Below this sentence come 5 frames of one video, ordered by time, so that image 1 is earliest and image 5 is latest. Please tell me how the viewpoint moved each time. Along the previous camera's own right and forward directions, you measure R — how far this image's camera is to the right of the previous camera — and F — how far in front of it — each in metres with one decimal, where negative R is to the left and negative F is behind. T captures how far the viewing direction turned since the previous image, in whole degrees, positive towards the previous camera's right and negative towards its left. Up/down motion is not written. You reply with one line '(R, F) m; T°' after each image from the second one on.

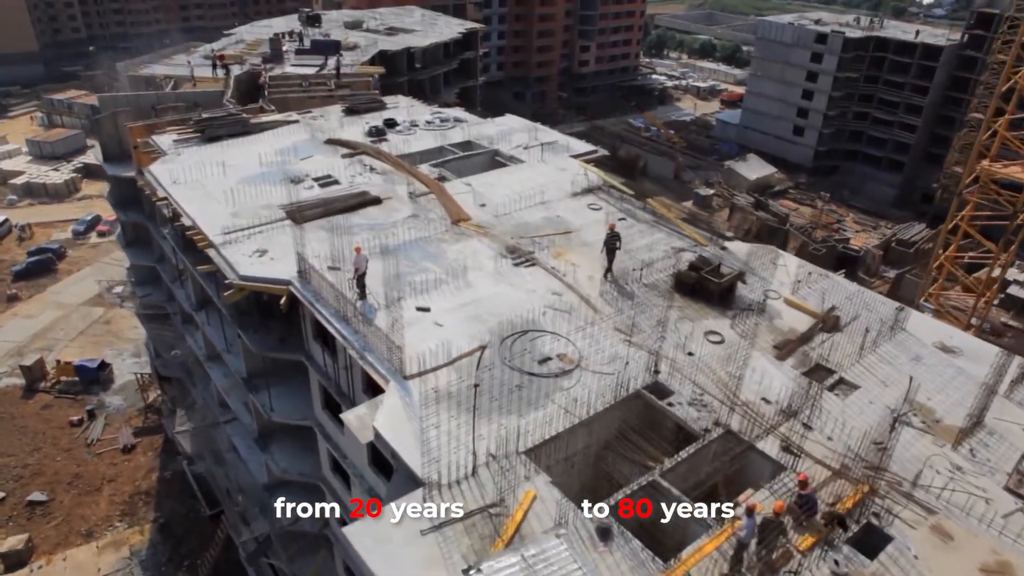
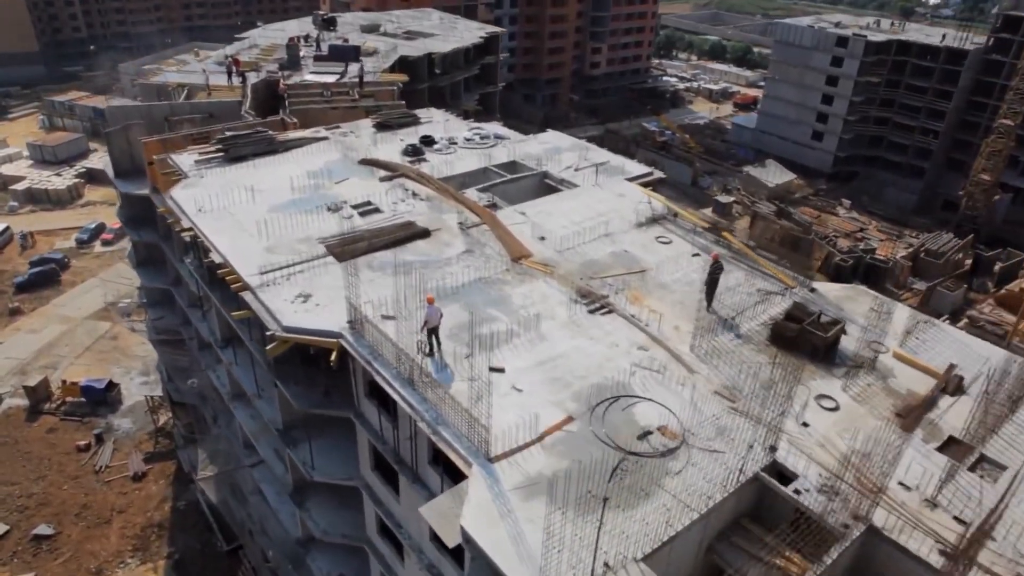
(-2.5, +2.6) m; 0°
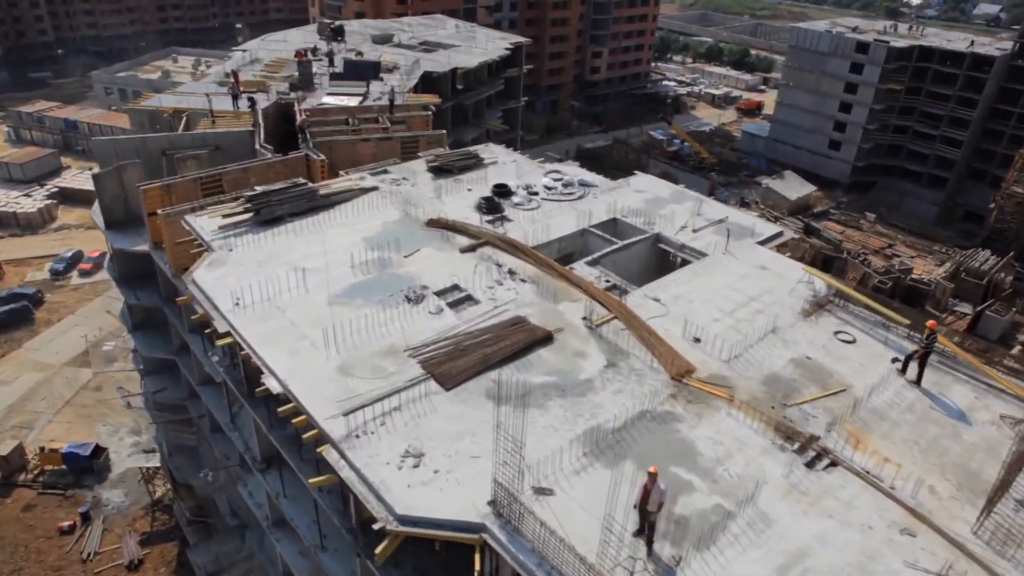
(-5.0, +6.3) m; +2°
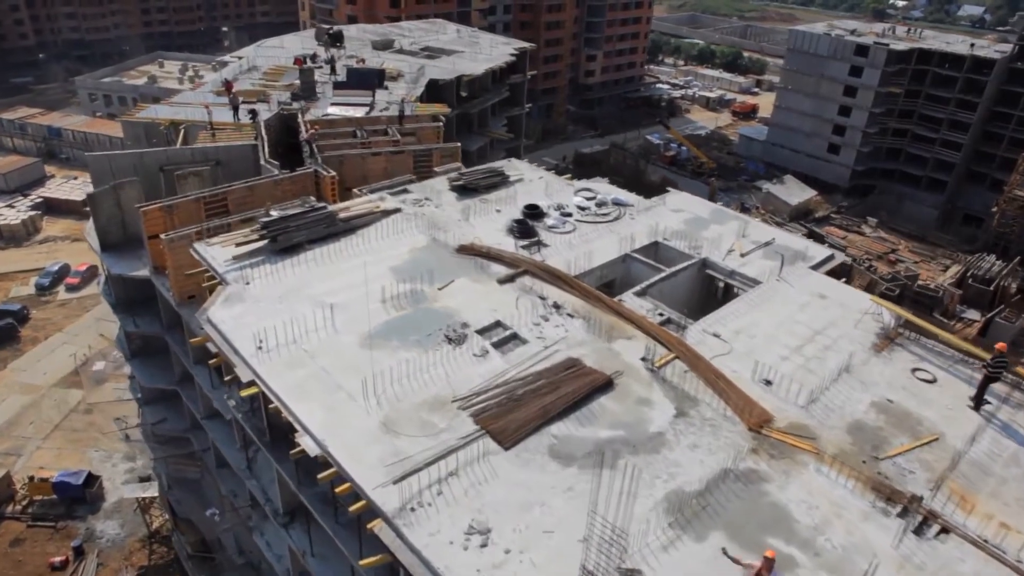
(-1.8, +1.8) m; +1°
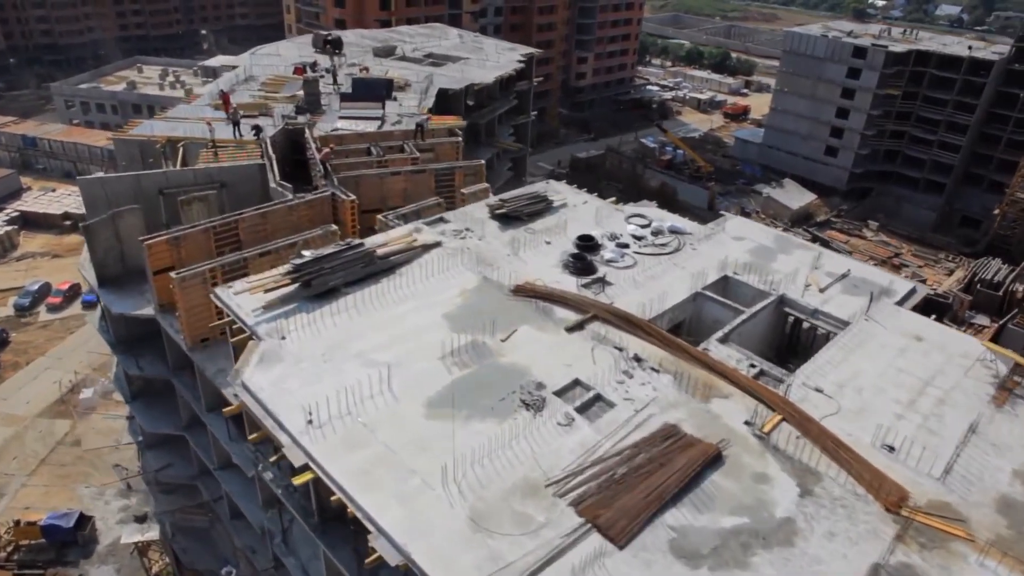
(-2.6, +2.4) m; +2°
